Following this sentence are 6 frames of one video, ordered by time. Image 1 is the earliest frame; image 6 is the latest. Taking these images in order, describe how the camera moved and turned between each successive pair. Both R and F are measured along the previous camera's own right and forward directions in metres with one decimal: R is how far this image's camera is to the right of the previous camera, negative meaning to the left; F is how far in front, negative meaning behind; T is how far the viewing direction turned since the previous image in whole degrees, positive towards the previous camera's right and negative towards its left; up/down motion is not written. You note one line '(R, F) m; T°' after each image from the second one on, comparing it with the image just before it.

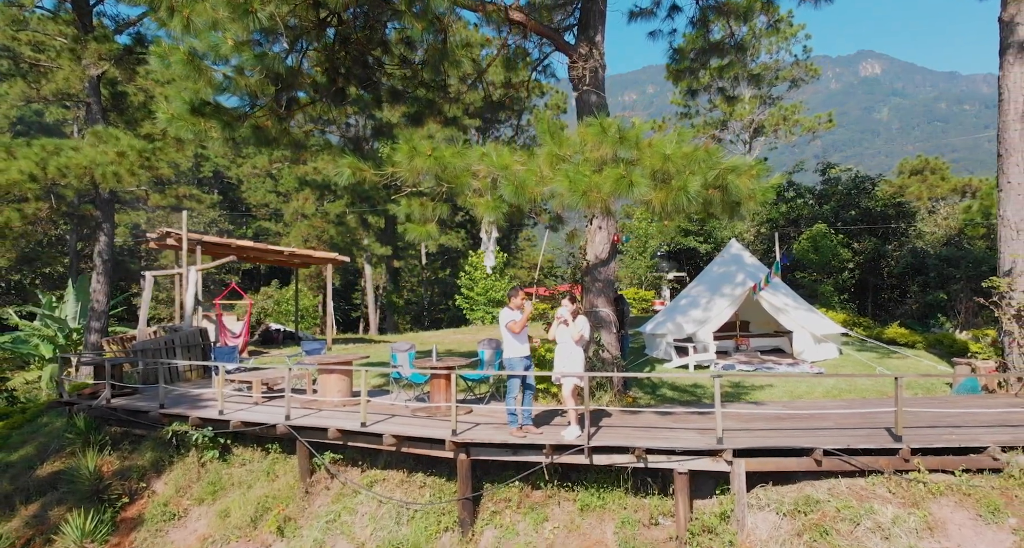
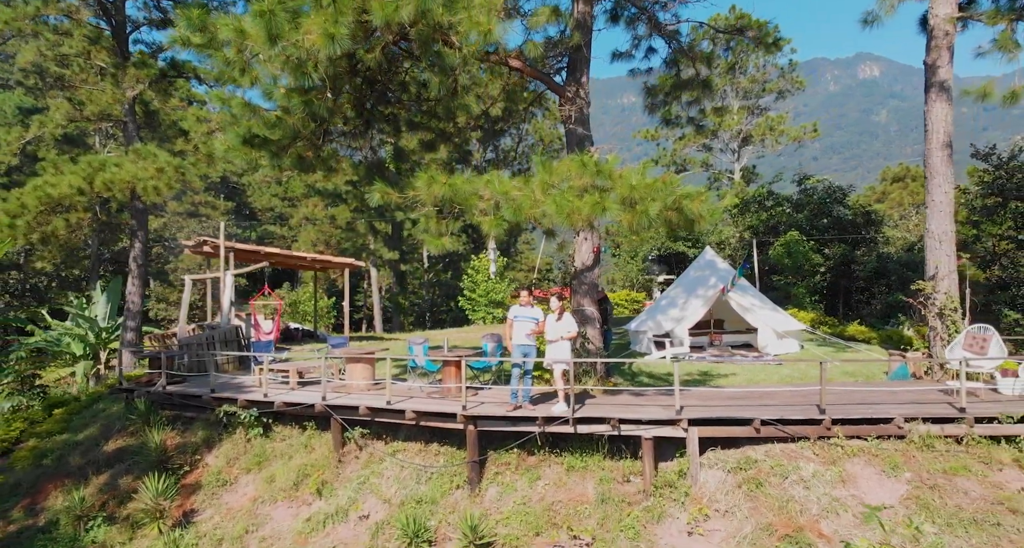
(0.0, -1.2) m; 0°
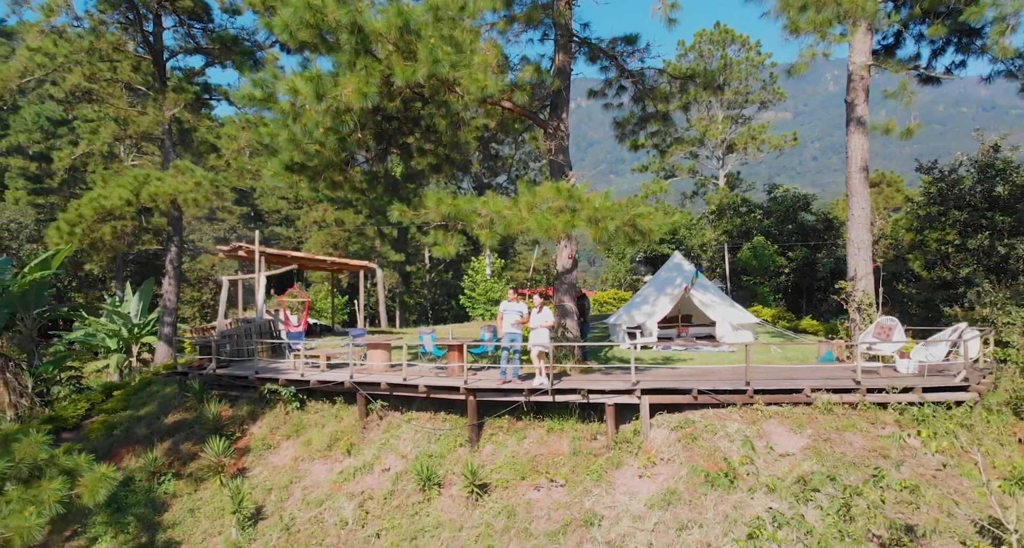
(+0.1, -1.7) m; 0°
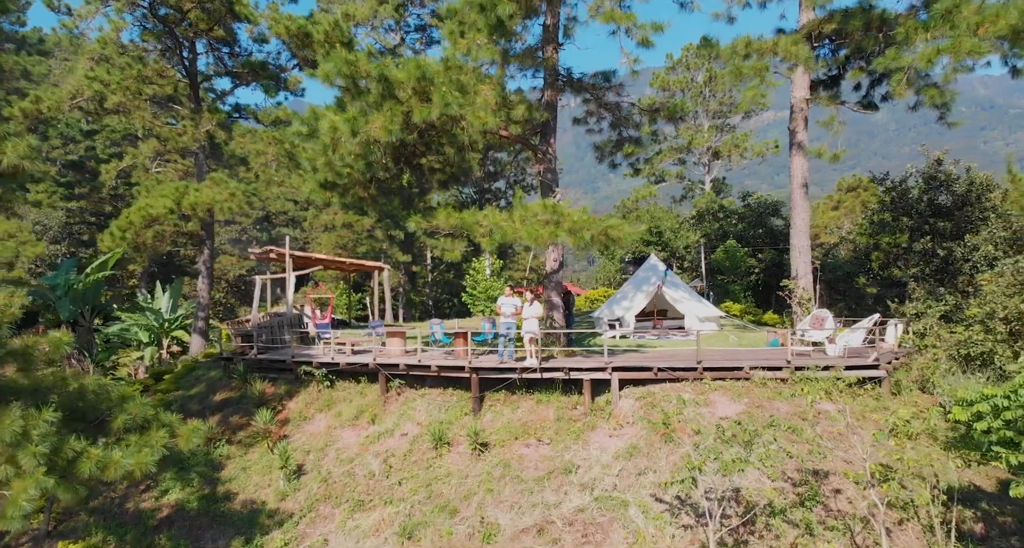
(+0.1, -1.9) m; 0°
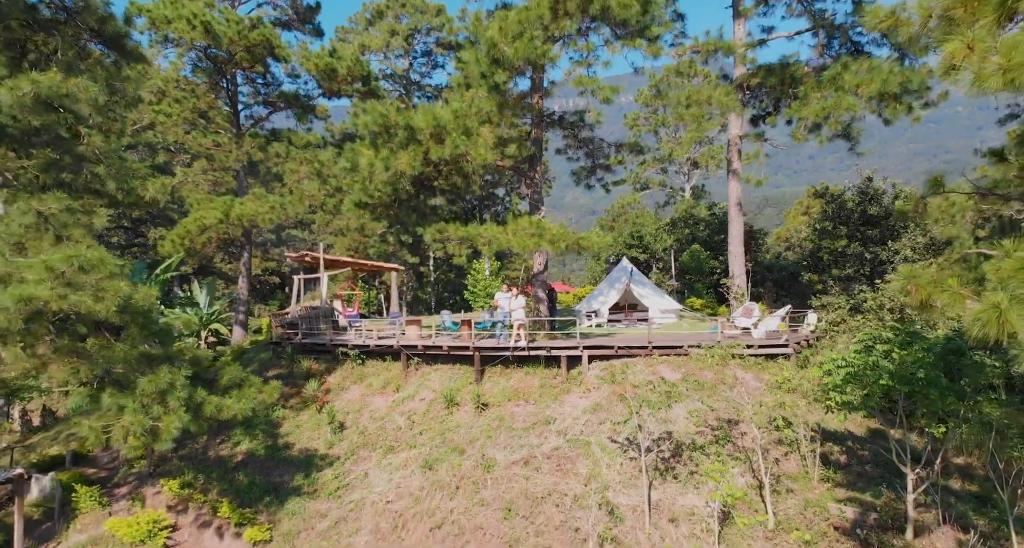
(+0.1, -3.0) m; 0°
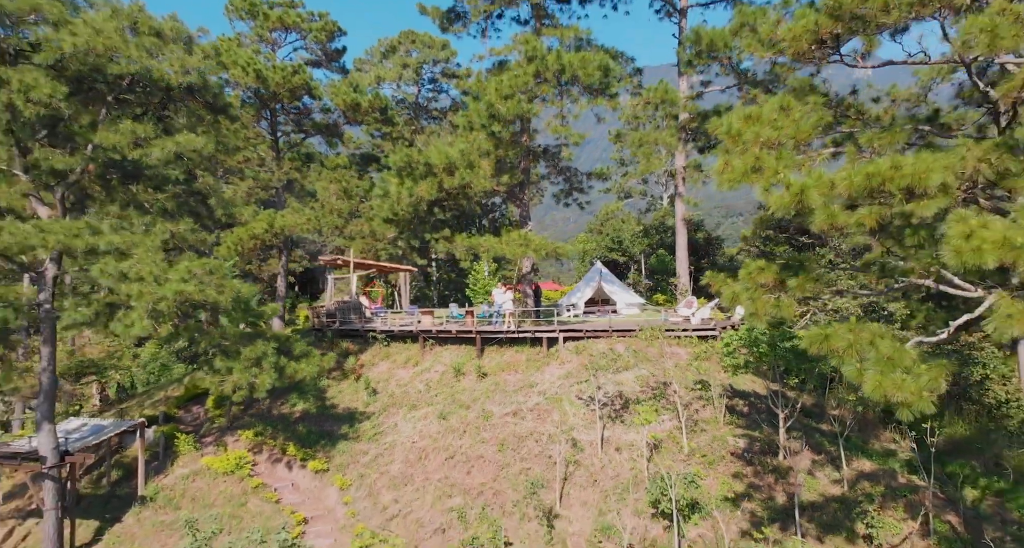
(+0.1, -4.1) m; 0°
